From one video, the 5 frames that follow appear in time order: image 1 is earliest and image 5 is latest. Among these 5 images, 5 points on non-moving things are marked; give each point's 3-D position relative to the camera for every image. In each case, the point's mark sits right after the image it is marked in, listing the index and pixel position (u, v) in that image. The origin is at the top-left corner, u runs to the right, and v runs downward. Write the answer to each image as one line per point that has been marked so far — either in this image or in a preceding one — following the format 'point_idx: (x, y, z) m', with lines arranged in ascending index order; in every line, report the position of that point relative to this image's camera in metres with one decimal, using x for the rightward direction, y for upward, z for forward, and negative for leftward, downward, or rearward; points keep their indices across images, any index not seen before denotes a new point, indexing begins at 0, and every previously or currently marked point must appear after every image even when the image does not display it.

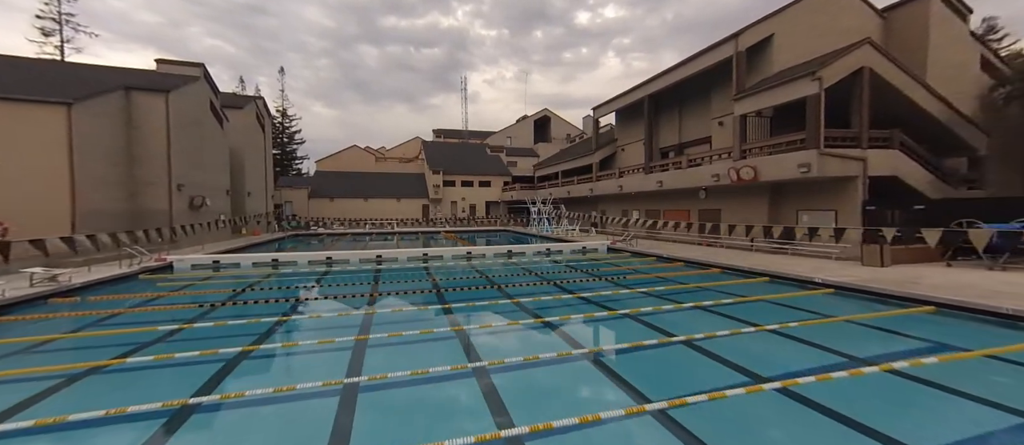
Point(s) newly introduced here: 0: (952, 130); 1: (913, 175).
0: (+13.3, +2.8, +11.1) m
1: (+11.5, +1.4, +10.5) m
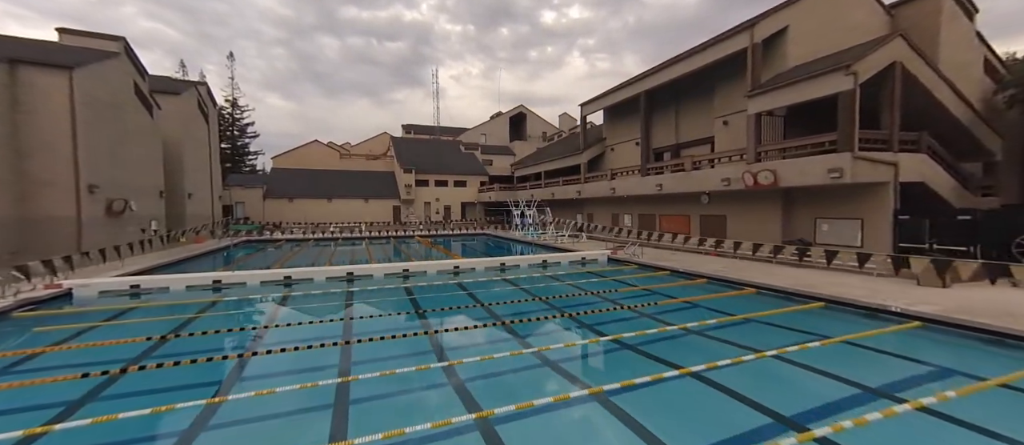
0: (+13.3, +2.6, +10.6) m
1: (+11.5, +1.1, +9.8) m
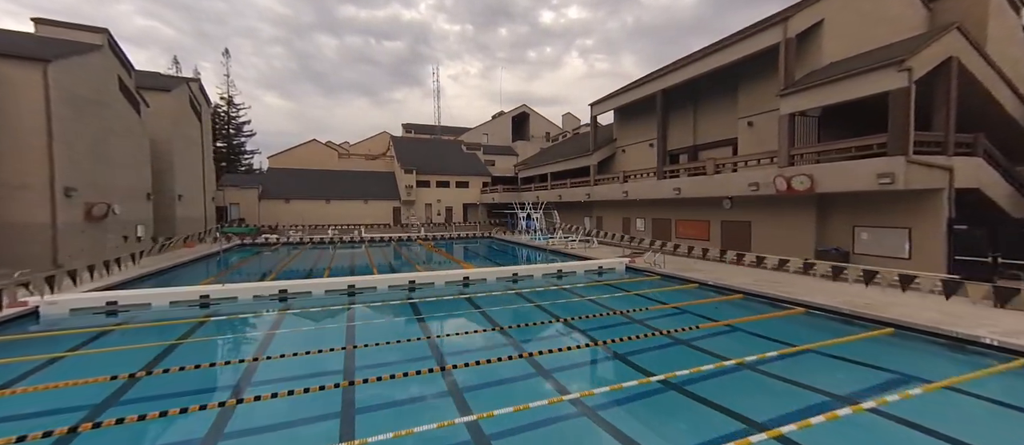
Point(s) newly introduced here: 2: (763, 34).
0: (+13.7, +2.3, +9.8) m
1: (+11.9, +0.8, +9.0) m
2: (+7.9, +5.9, +11.6) m
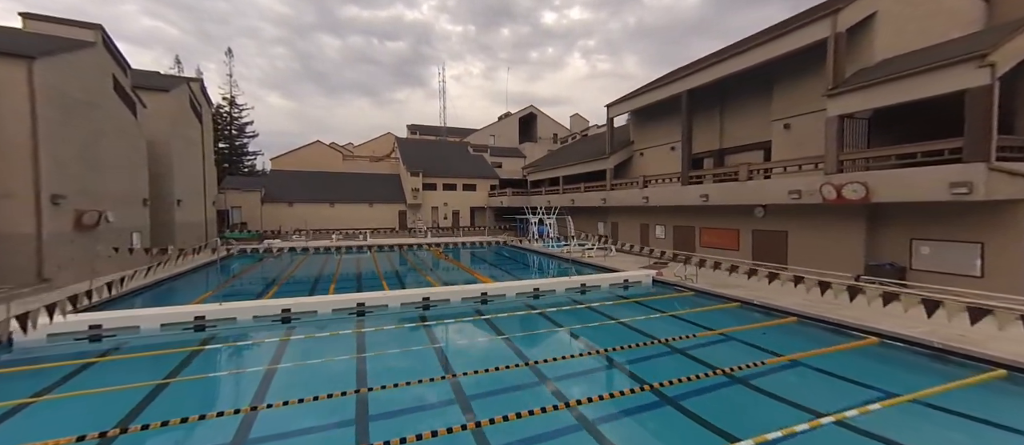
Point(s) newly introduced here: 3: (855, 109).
0: (+14.3, +2.0, +8.8) m
1: (+12.5, +0.5, +8.1) m
2: (+8.5, +5.6, +10.7) m
3: (+8.9, +2.9, +9.5) m
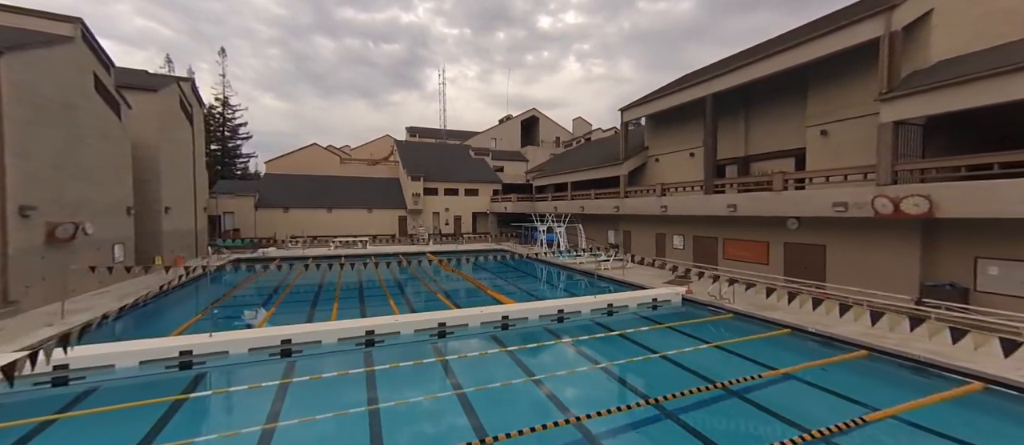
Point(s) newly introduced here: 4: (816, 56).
0: (+14.9, +1.6, +8.1) m
1: (+13.2, +0.1, +7.3) m
2: (+9.1, +5.2, +9.8) m
3: (+9.5, +2.5, +8.7) m
4: (+8.8, +4.8, +10.6) m
